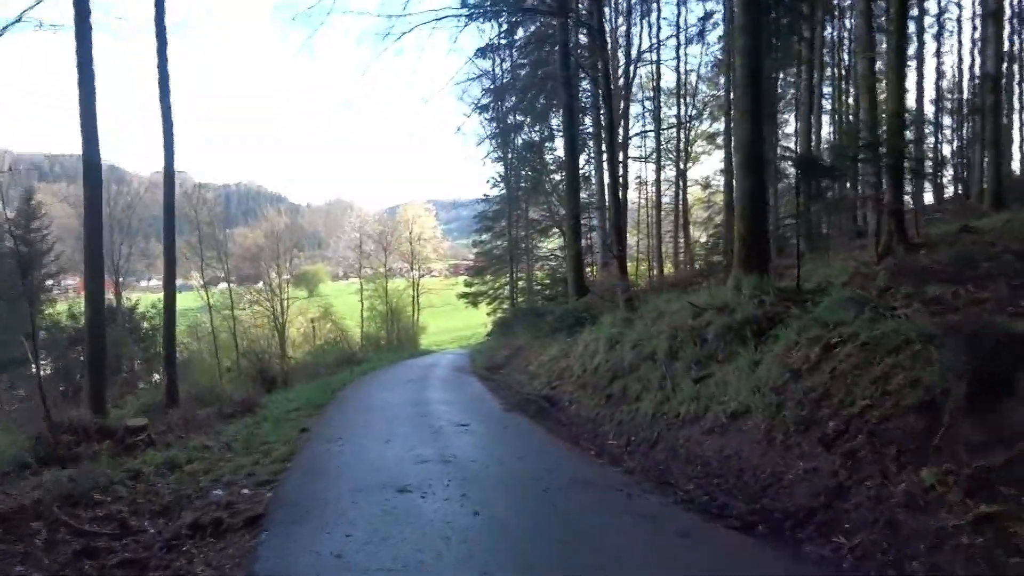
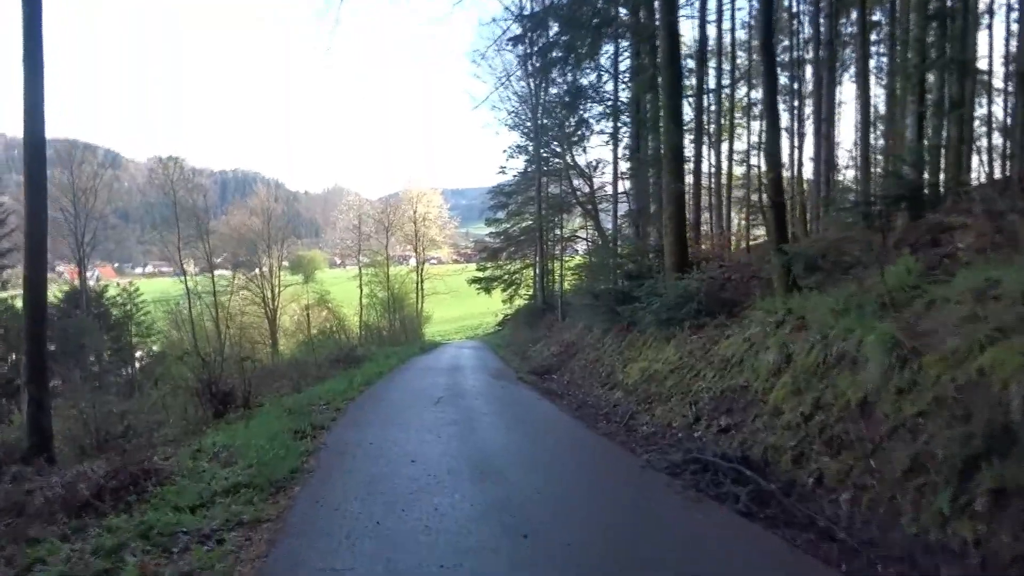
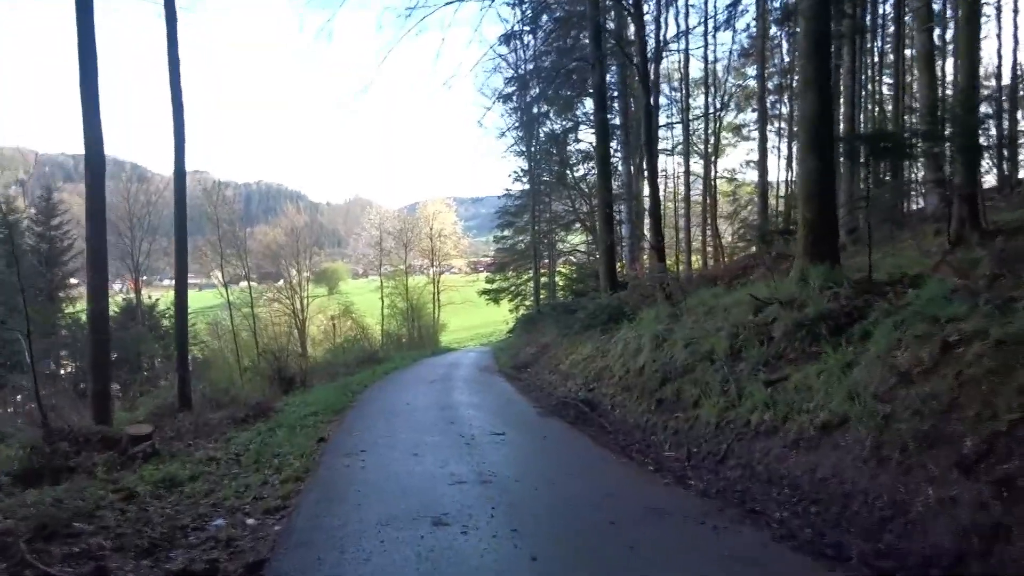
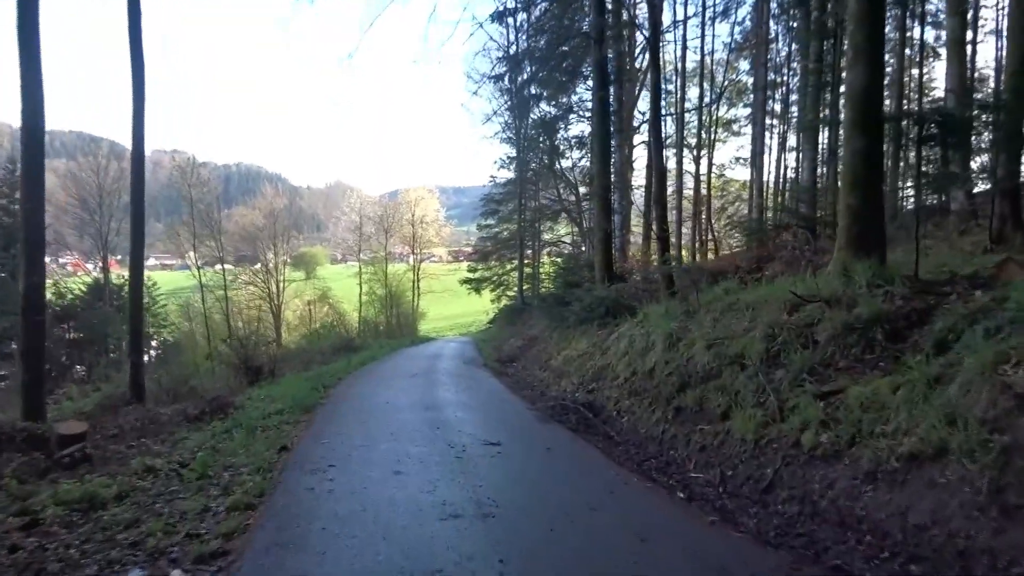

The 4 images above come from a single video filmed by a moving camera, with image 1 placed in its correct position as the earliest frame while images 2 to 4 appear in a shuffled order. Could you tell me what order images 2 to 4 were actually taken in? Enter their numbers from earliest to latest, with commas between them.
3, 4, 2
